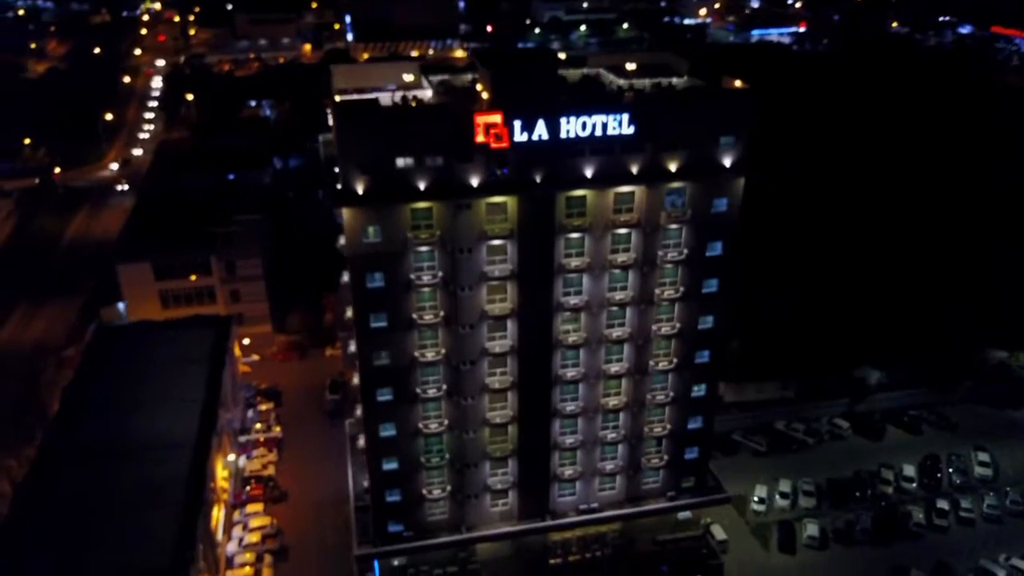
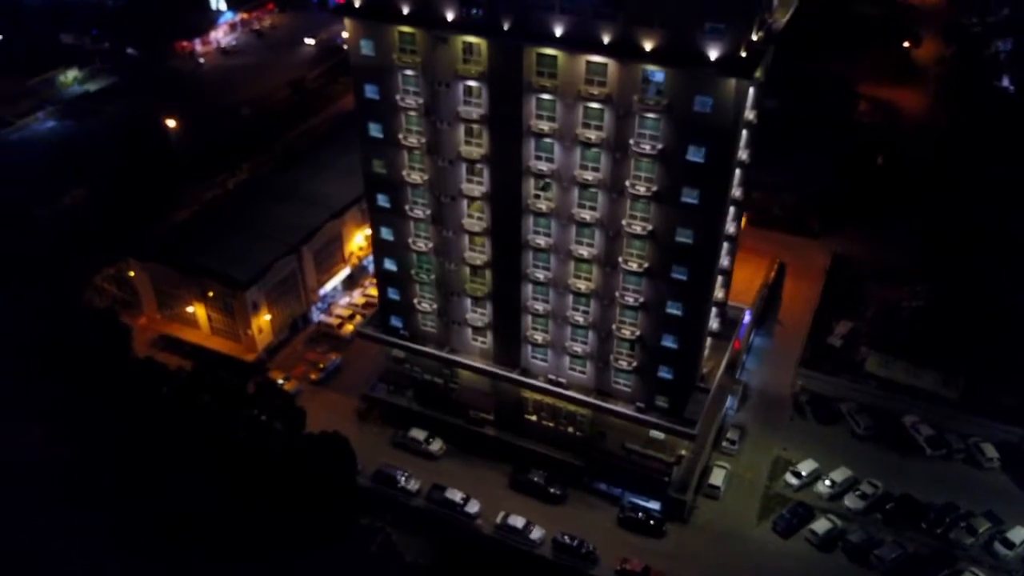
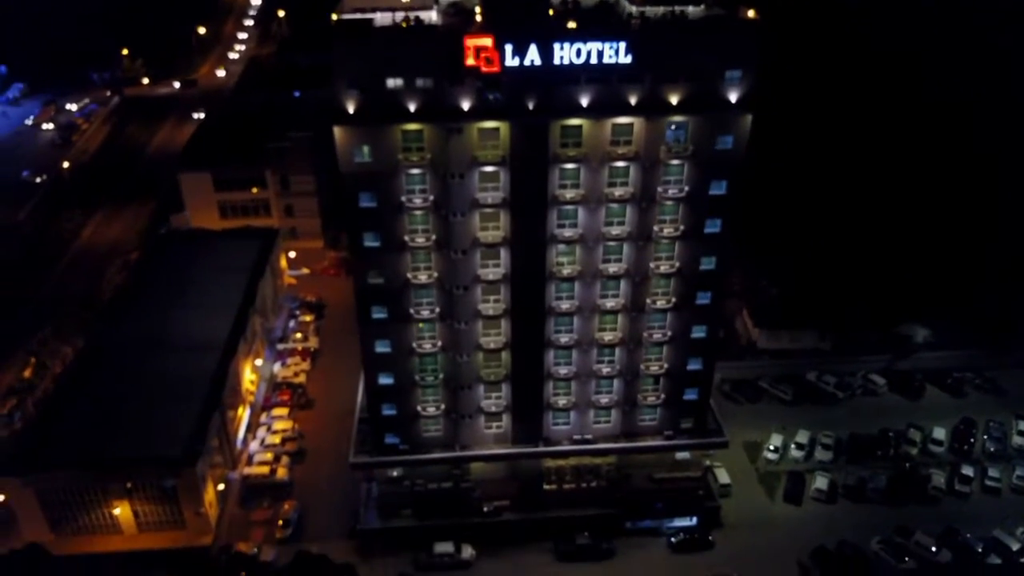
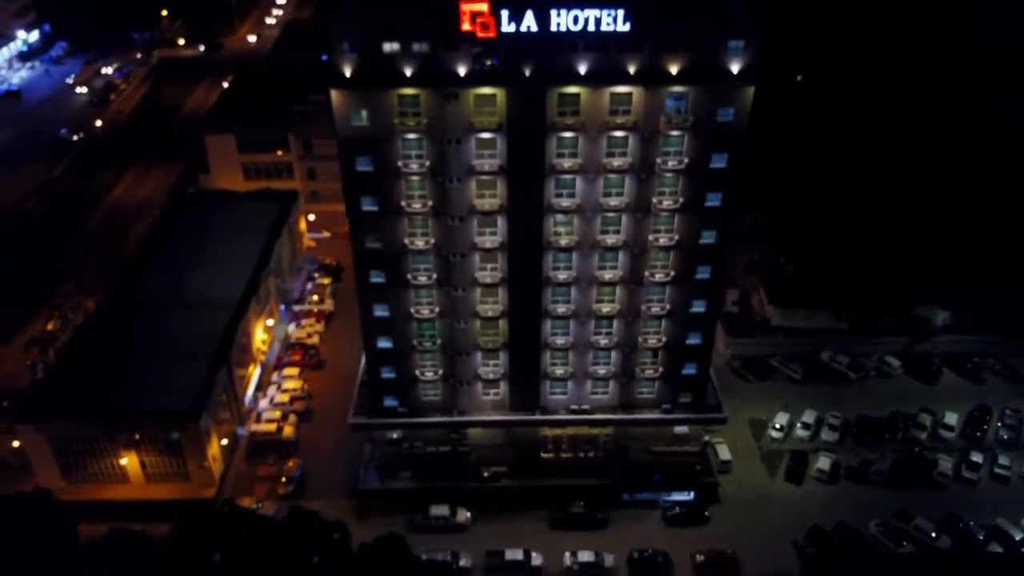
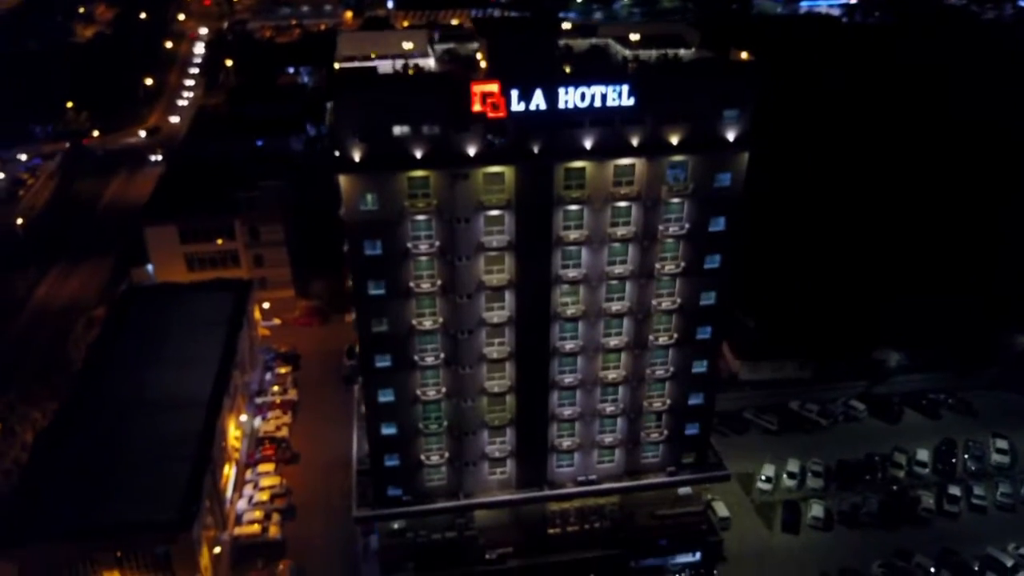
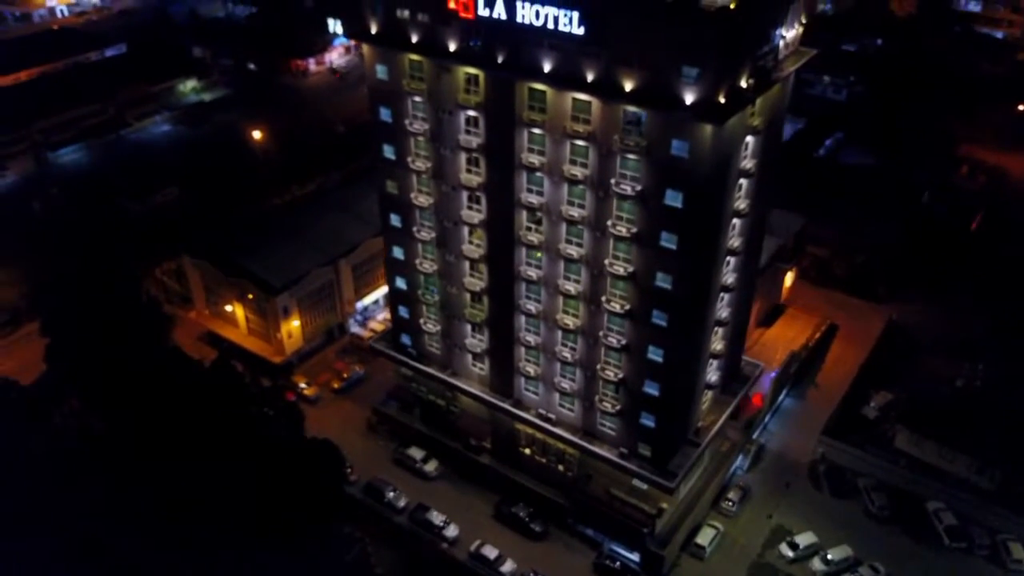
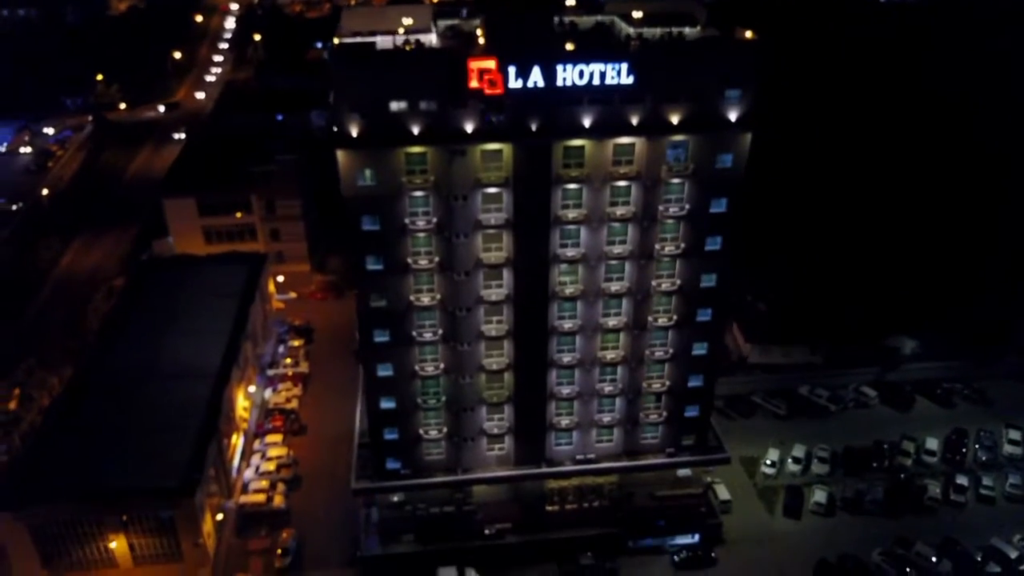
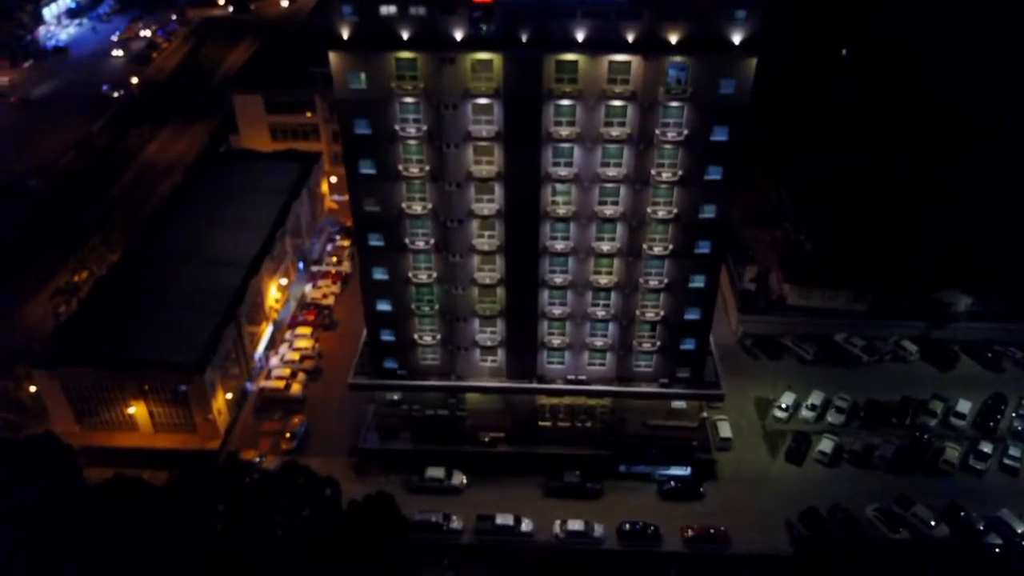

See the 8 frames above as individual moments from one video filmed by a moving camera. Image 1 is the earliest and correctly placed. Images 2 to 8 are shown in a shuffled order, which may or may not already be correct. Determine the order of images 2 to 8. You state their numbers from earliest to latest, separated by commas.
5, 7, 3, 4, 8, 2, 6
